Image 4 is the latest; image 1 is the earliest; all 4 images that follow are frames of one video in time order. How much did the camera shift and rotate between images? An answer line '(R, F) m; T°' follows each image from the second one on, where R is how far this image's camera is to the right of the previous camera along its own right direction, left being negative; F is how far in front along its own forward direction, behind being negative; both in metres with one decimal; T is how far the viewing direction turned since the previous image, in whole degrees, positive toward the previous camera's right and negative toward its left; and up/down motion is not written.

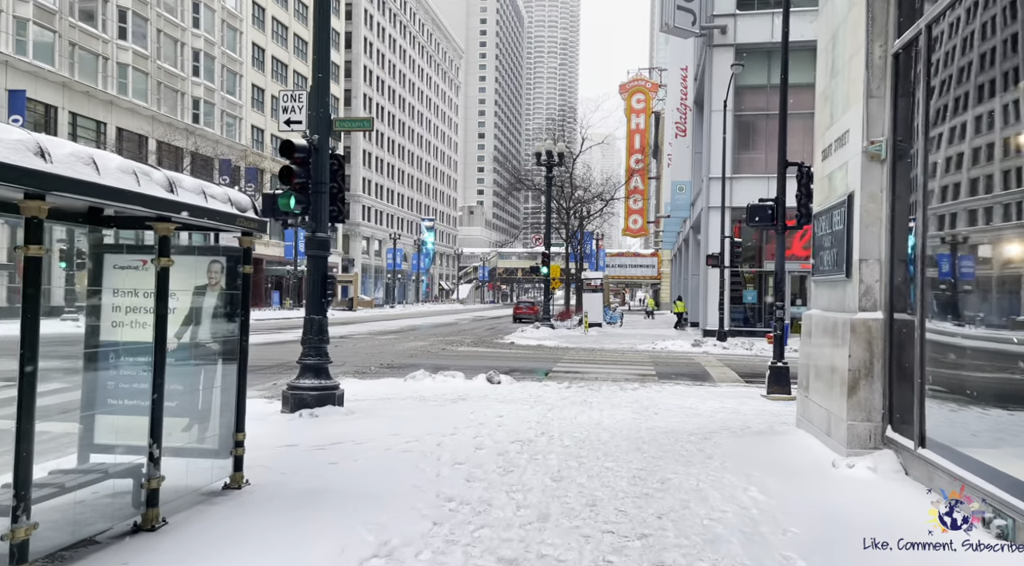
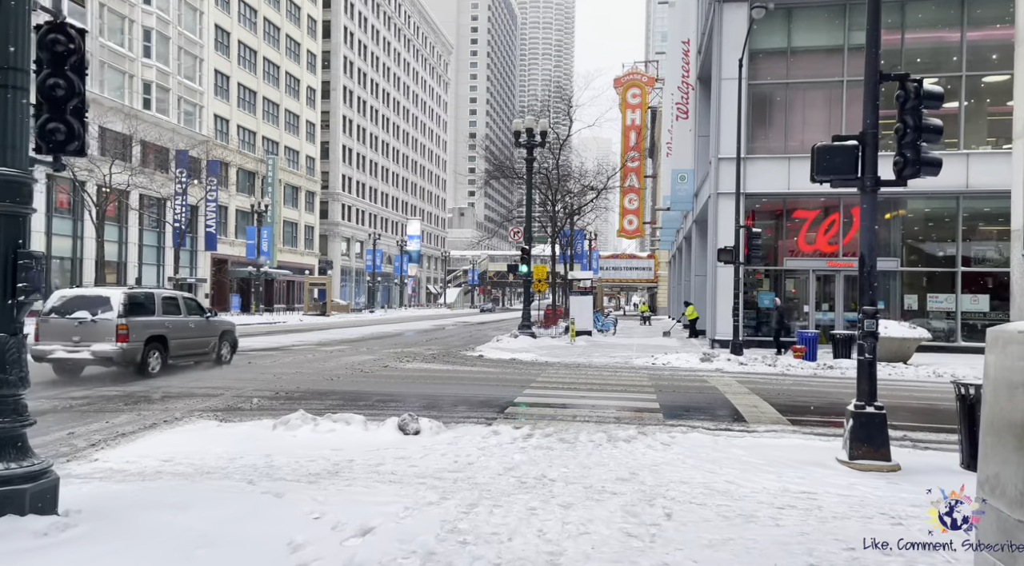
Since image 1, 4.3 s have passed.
(+0.7, +4.8) m; 0°
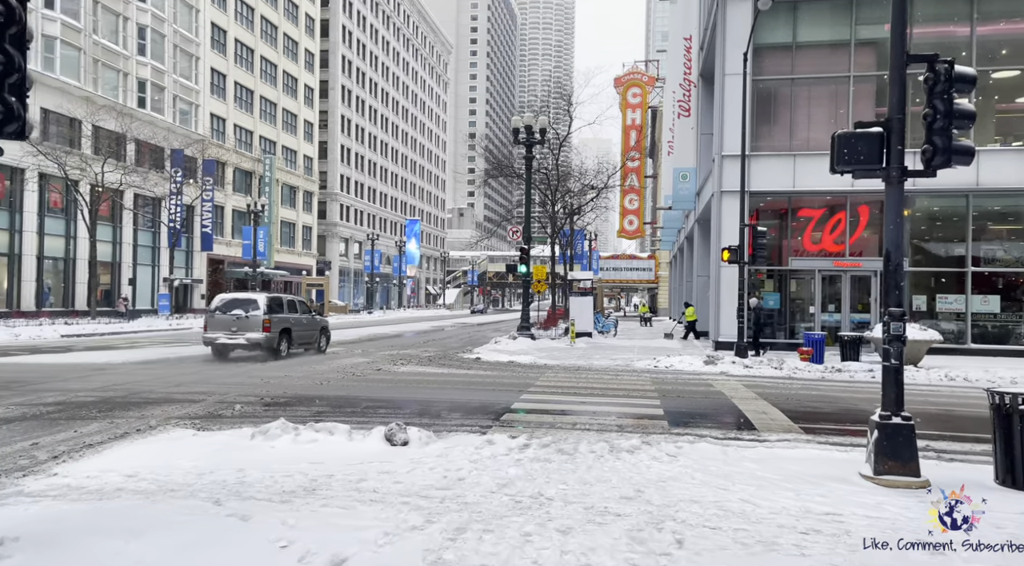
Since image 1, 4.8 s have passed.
(0.0, +0.6) m; 0°
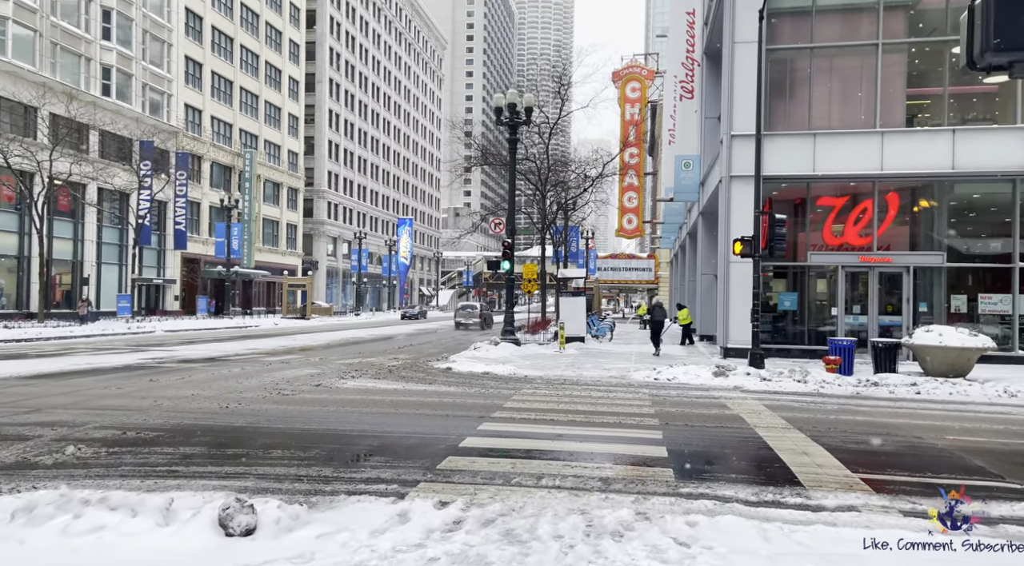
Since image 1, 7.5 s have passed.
(+0.5, +3.0) m; 0°
